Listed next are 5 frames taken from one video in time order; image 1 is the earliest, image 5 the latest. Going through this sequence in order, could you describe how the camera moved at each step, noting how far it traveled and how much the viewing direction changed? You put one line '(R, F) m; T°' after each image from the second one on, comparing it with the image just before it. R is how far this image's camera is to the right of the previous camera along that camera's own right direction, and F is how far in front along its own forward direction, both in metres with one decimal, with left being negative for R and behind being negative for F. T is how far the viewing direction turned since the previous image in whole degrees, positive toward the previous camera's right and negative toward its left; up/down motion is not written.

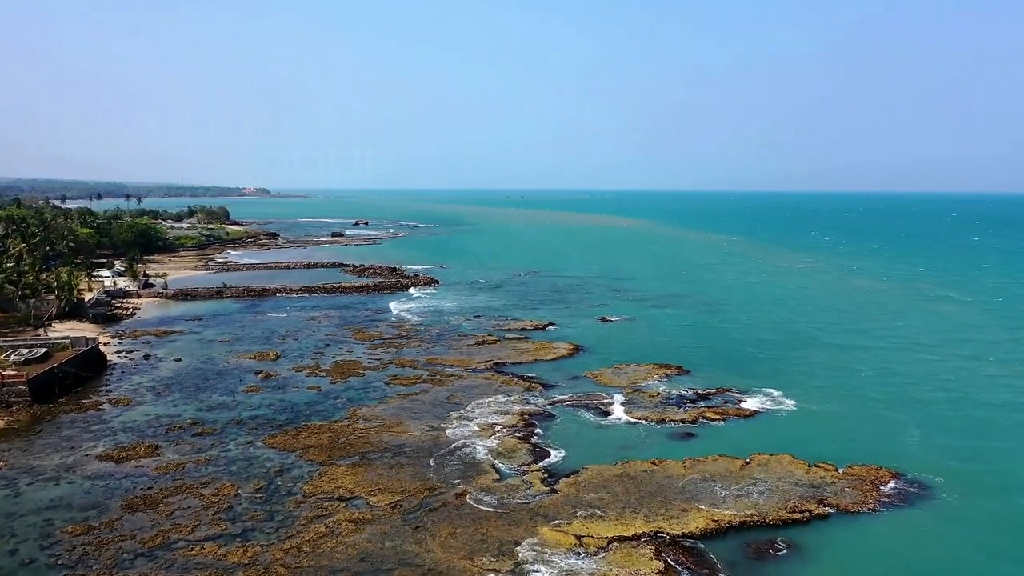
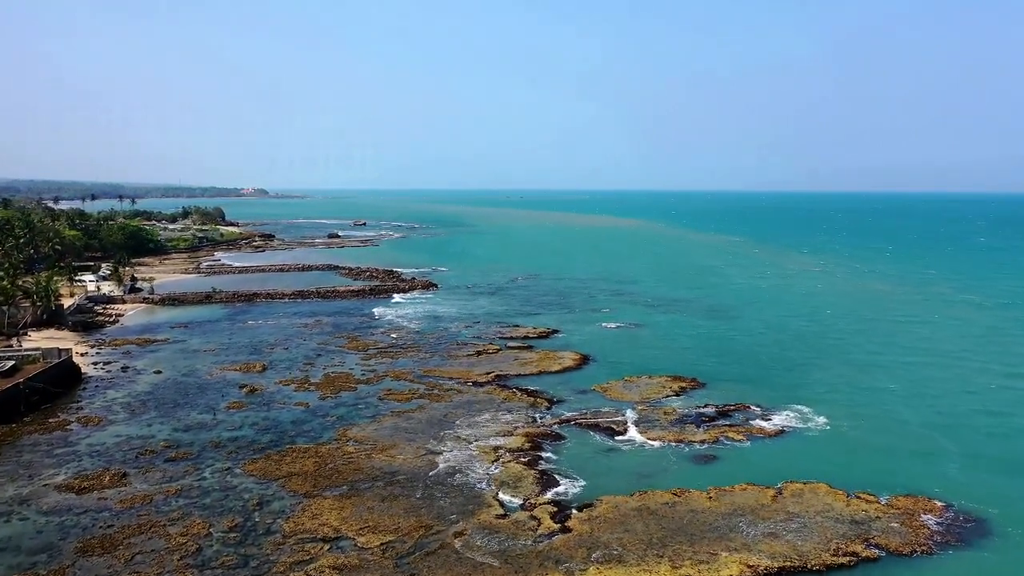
(-0.2, +2.7) m; 0°
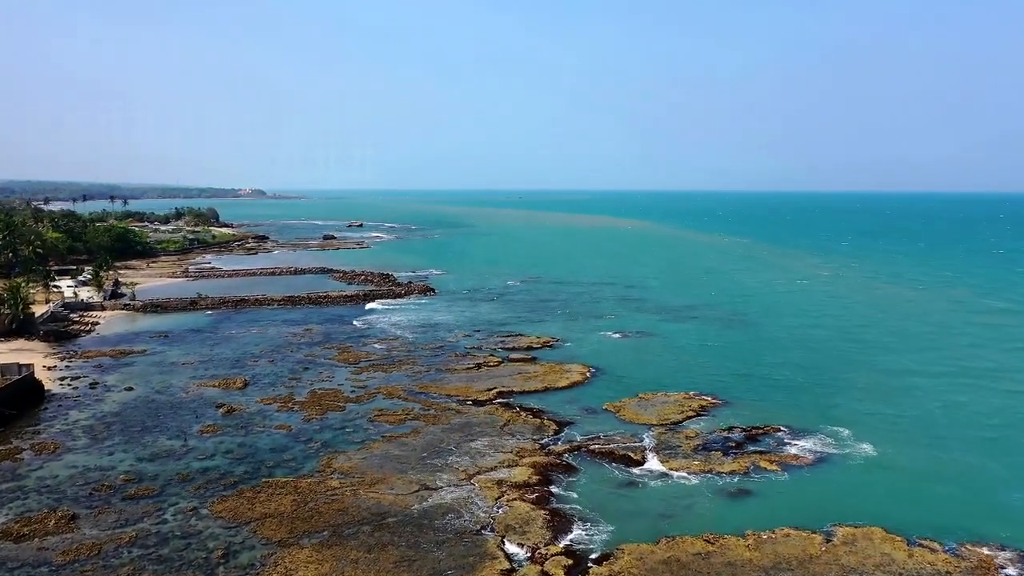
(-0.2, +3.2) m; 0°
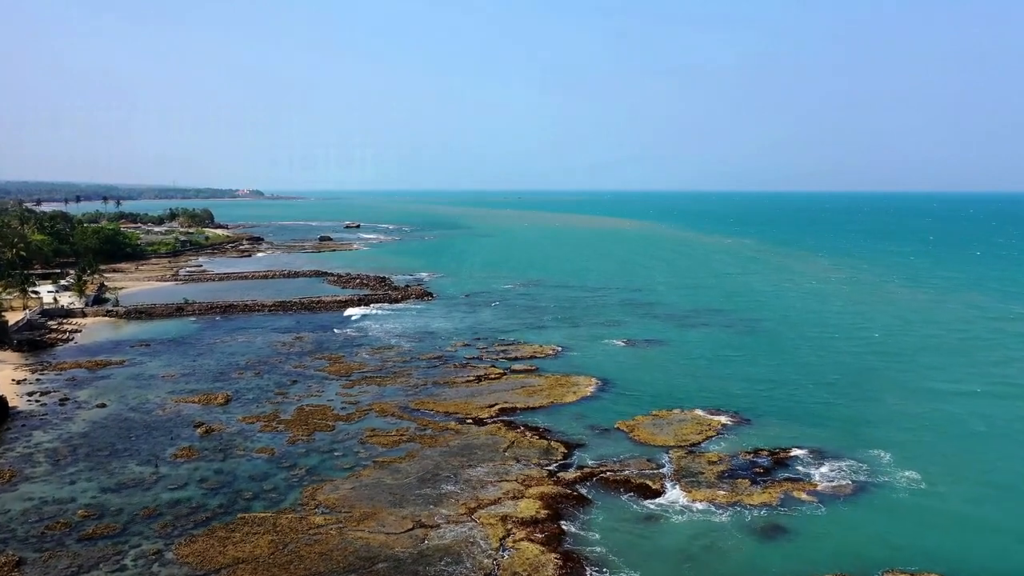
(-0.2, +2.7) m; 0°
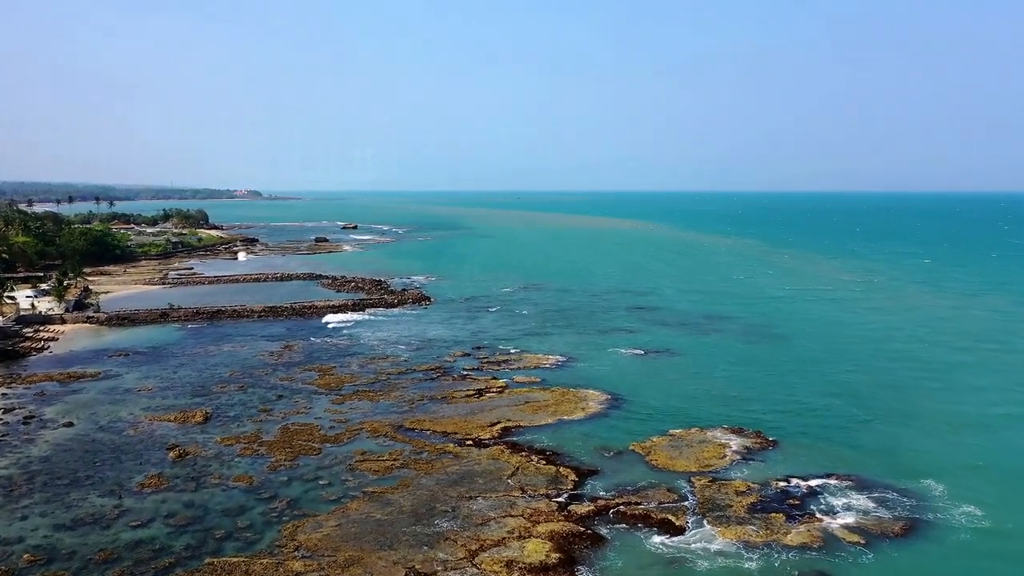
(-0.2, +2.7) m; 0°
